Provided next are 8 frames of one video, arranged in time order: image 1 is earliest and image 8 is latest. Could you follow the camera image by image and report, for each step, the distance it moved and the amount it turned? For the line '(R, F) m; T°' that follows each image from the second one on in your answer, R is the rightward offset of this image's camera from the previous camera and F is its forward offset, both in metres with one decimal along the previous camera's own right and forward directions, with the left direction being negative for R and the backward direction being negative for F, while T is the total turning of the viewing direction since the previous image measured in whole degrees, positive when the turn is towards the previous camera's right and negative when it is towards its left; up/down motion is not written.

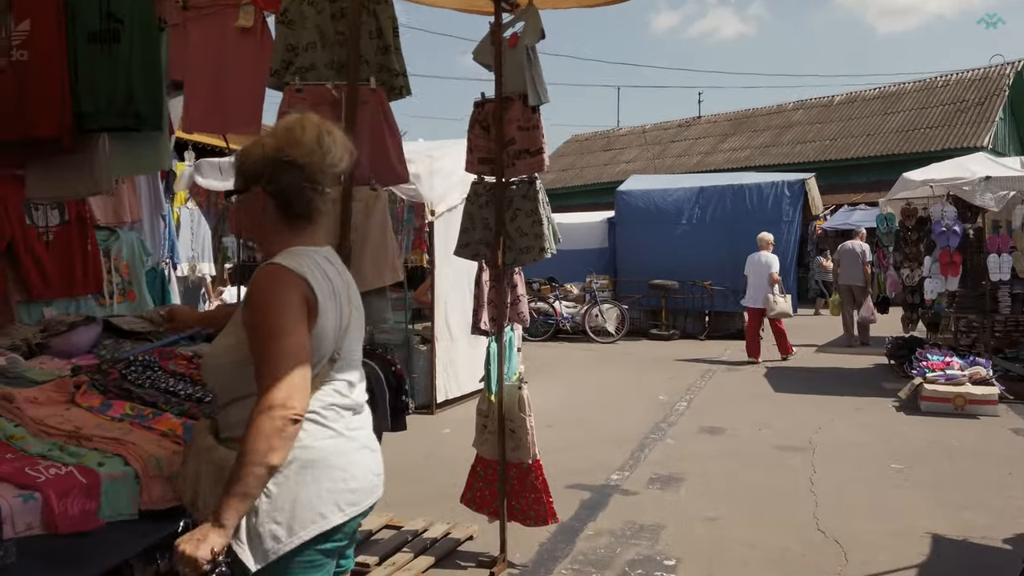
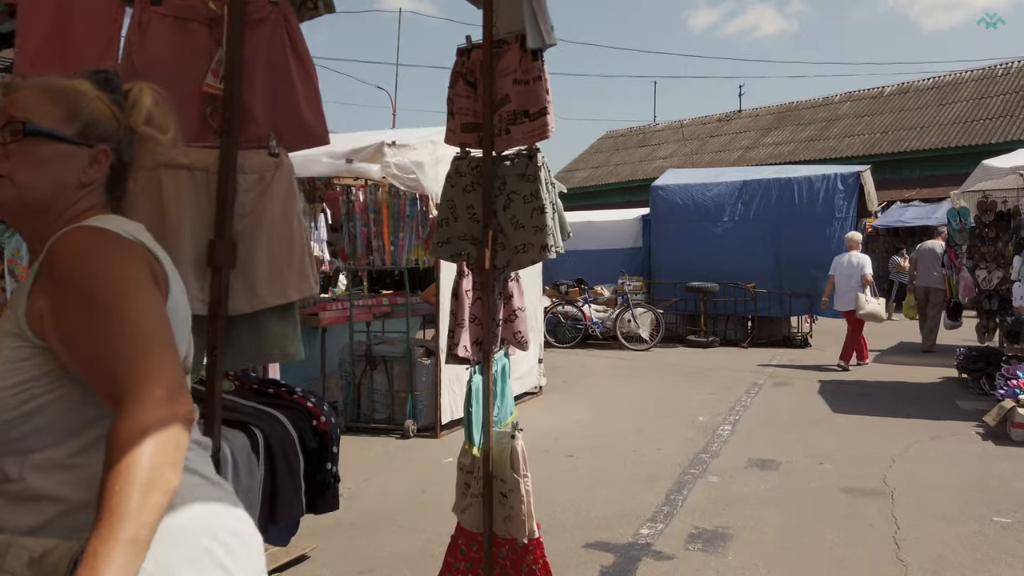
(+0.1, +0.9) m; -3°
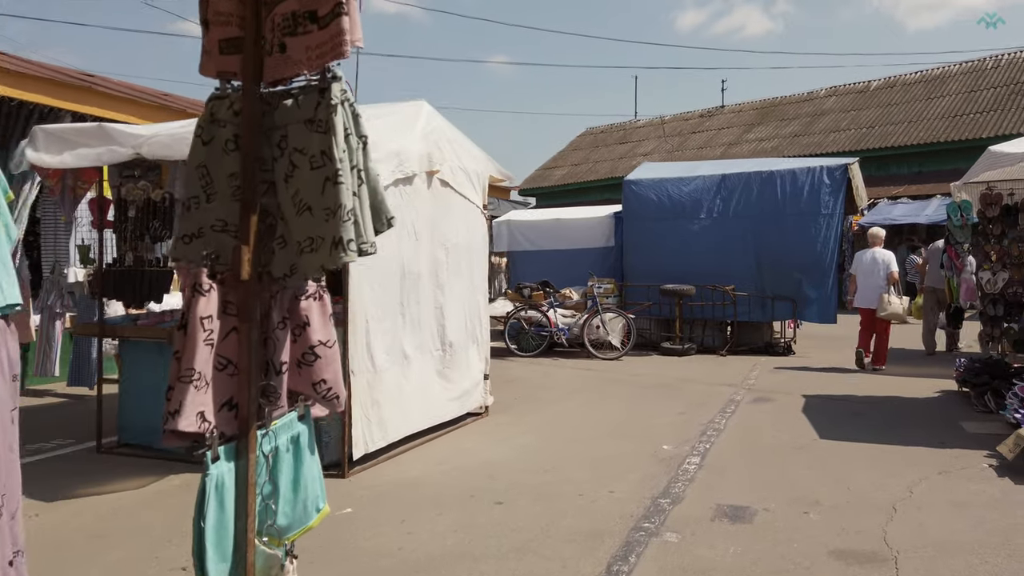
(+0.4, +1.0) m; +1°
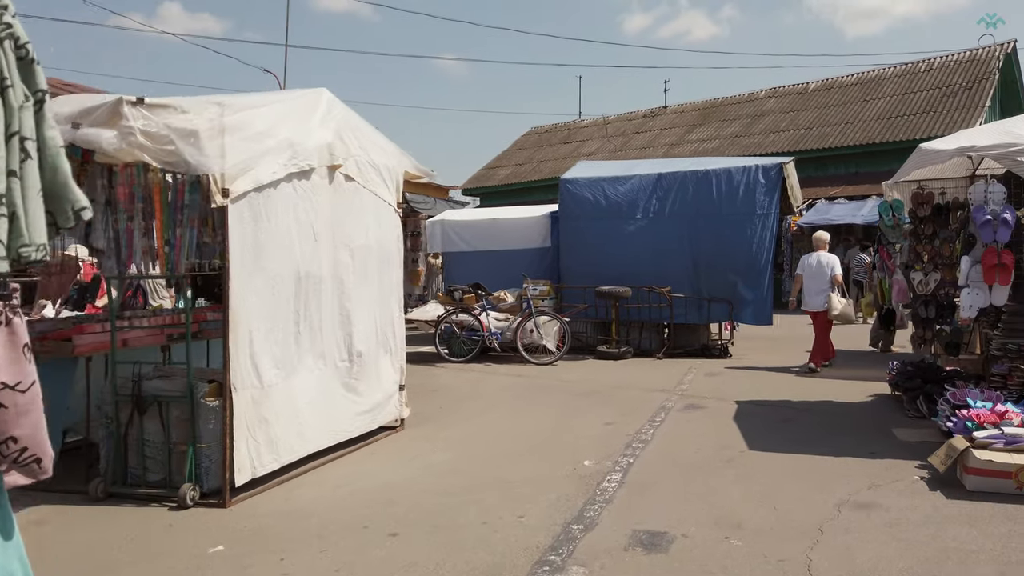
(+0.3, +0.4) m; +4°
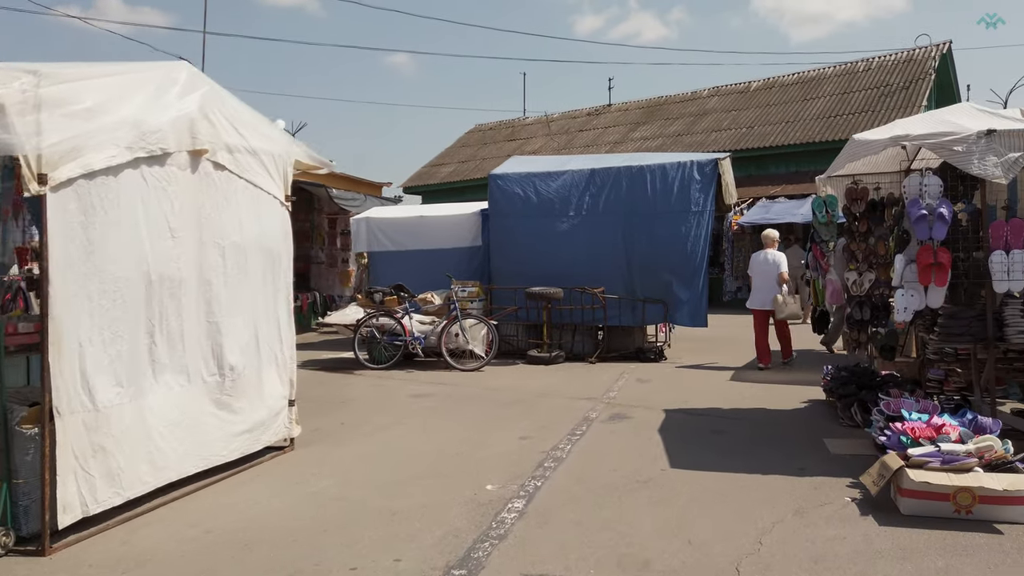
(+0.4, +0.6) m; +4°
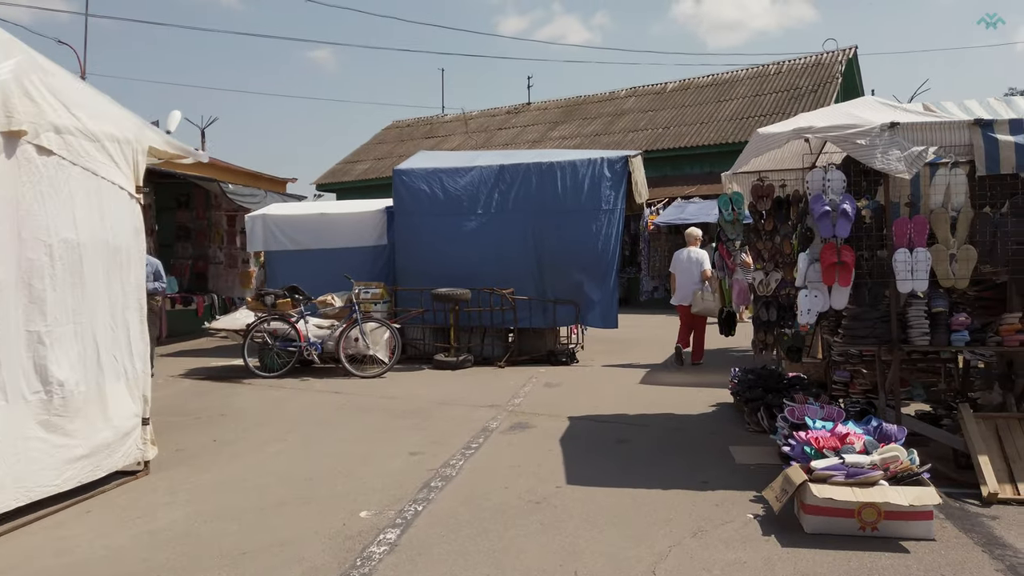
(+0.3, +0.5) m; +6°
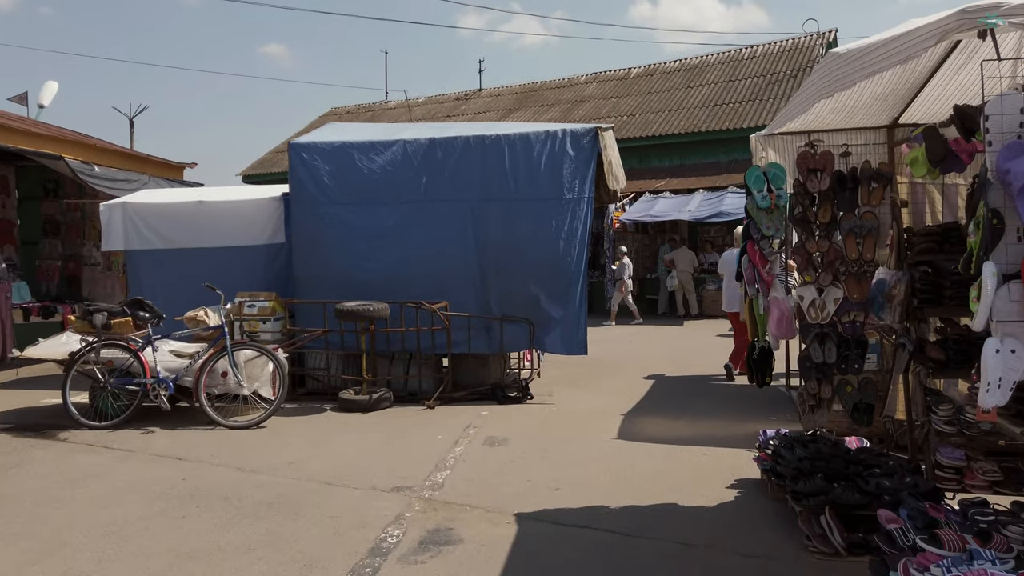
(+0.2, +2.5) m; +3°
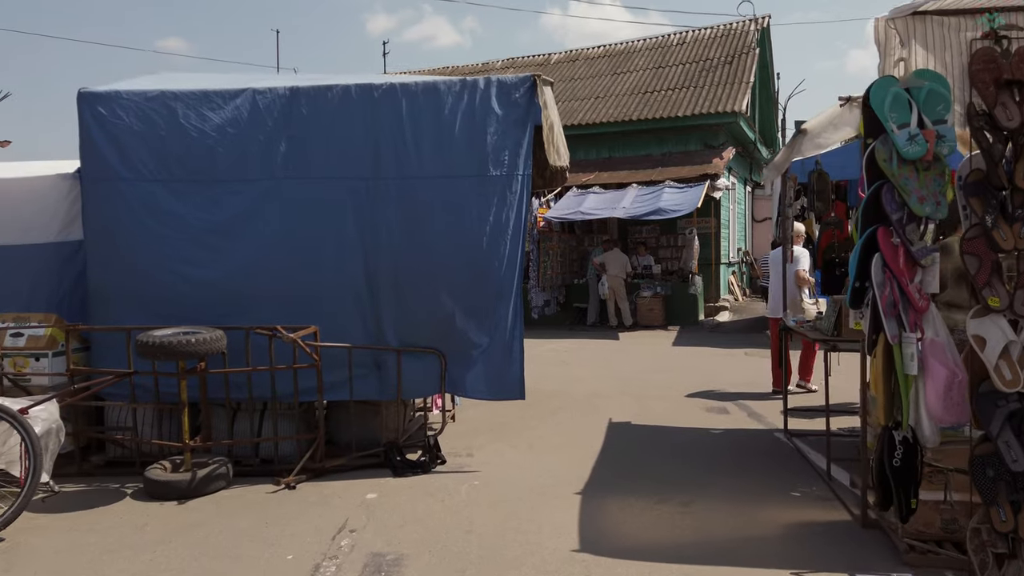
(+0.1, +2.3) m; +7°
